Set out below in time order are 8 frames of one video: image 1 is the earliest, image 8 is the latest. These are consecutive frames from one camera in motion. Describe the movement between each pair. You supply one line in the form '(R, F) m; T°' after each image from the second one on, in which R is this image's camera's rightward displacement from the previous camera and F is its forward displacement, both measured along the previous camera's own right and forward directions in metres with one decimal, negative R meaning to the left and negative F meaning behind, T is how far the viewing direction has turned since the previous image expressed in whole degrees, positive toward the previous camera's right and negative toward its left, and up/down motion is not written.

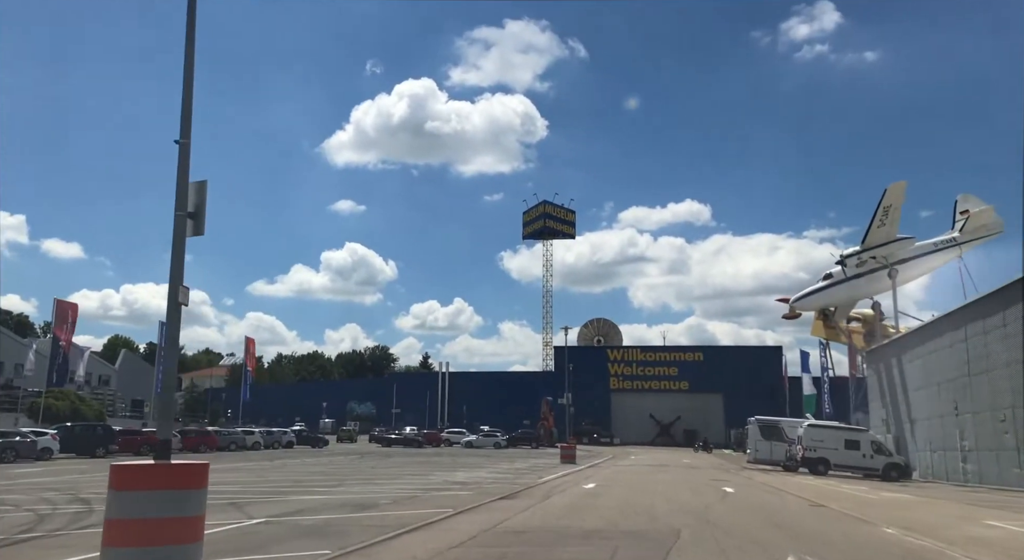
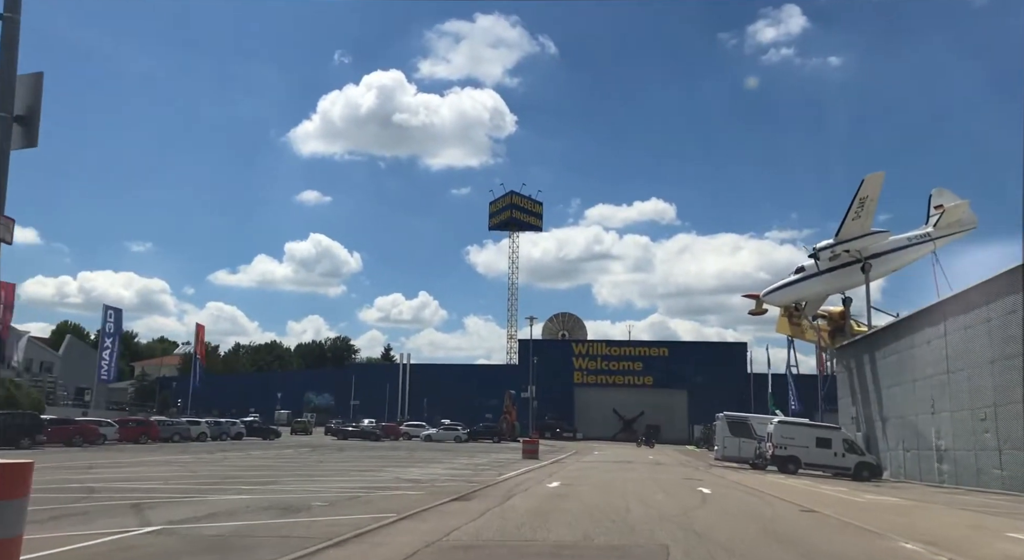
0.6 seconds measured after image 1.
(+0.1, +1.7) m; +2°
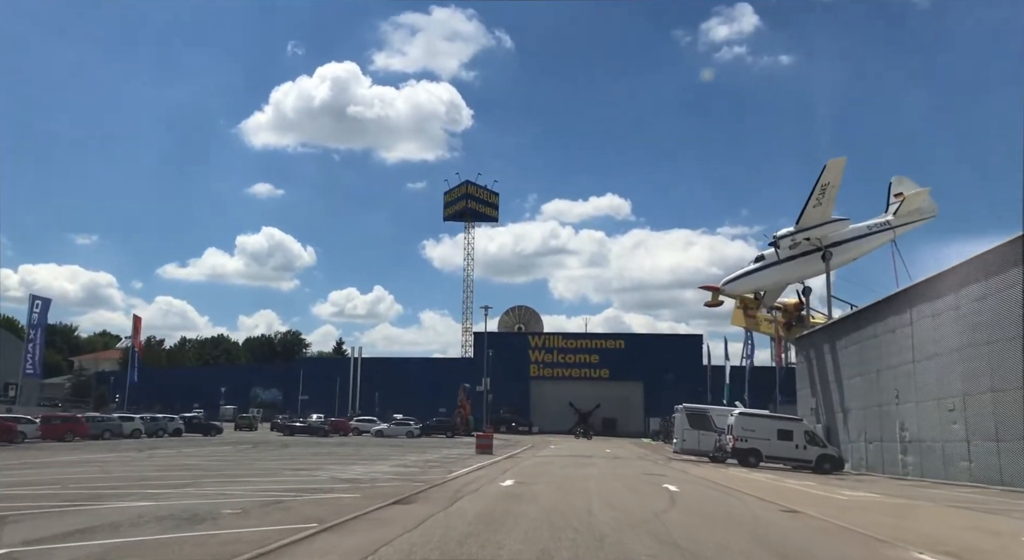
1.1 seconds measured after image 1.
(+0.1, +1.6) m; +3°
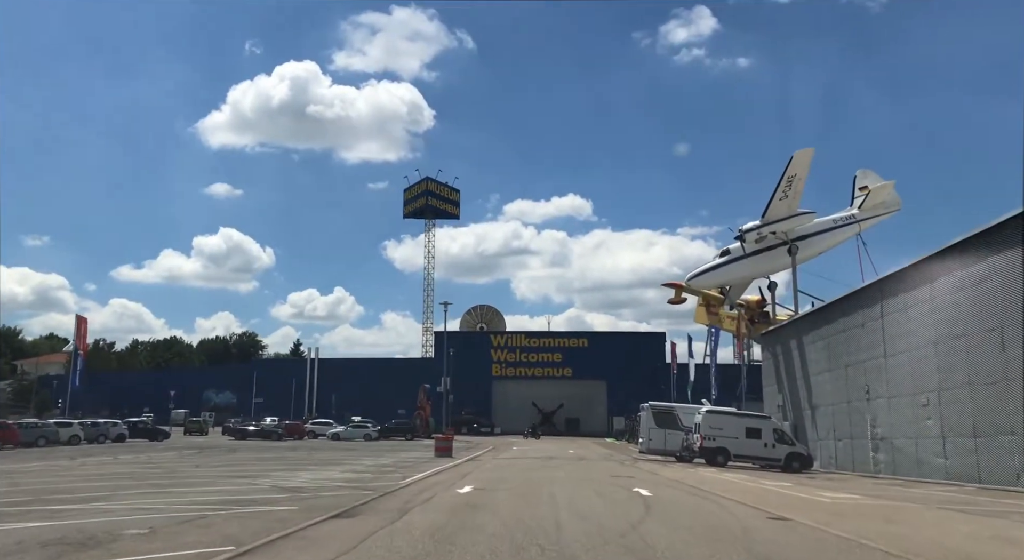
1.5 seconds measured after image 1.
(+0.1, +1.3) m; +2°
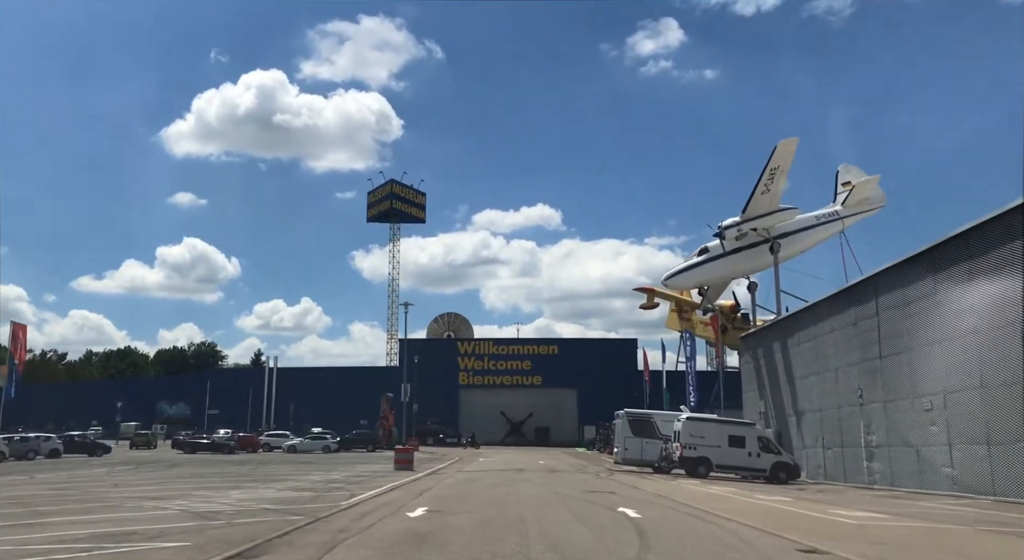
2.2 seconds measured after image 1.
(+0.1, +2.5) m; +2°
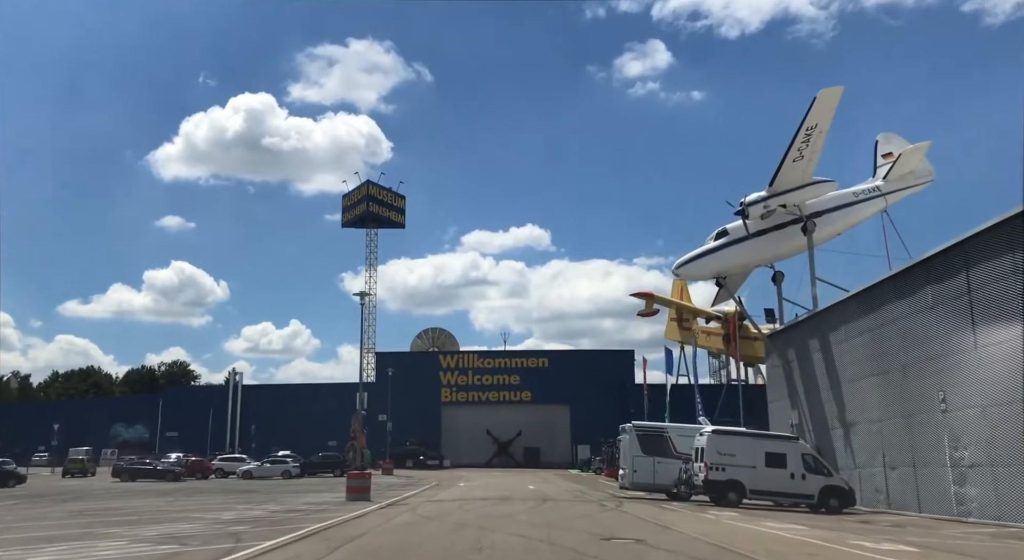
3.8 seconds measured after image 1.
(+0.3, +6.3) m; +1°
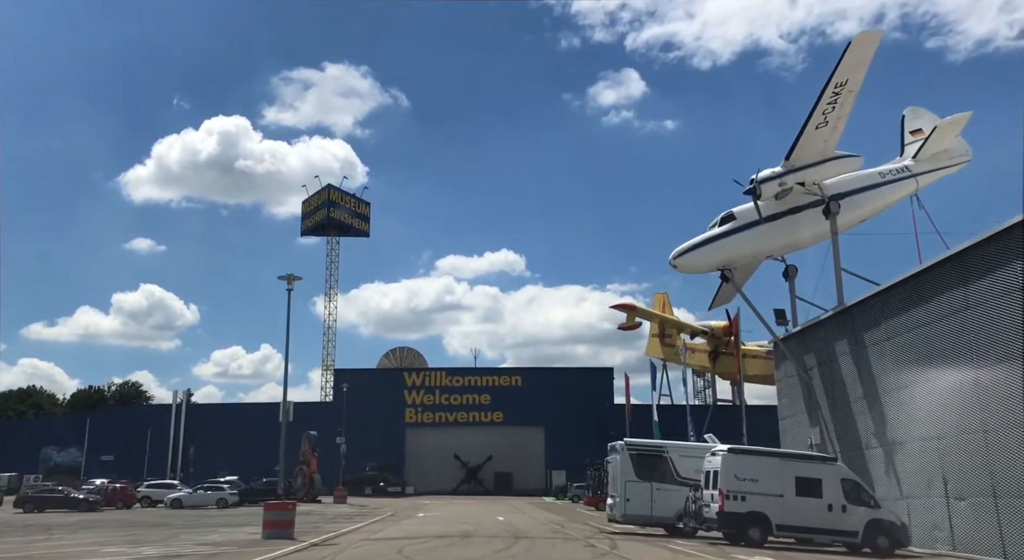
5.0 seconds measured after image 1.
(+0.2, +5.2) m; +2°
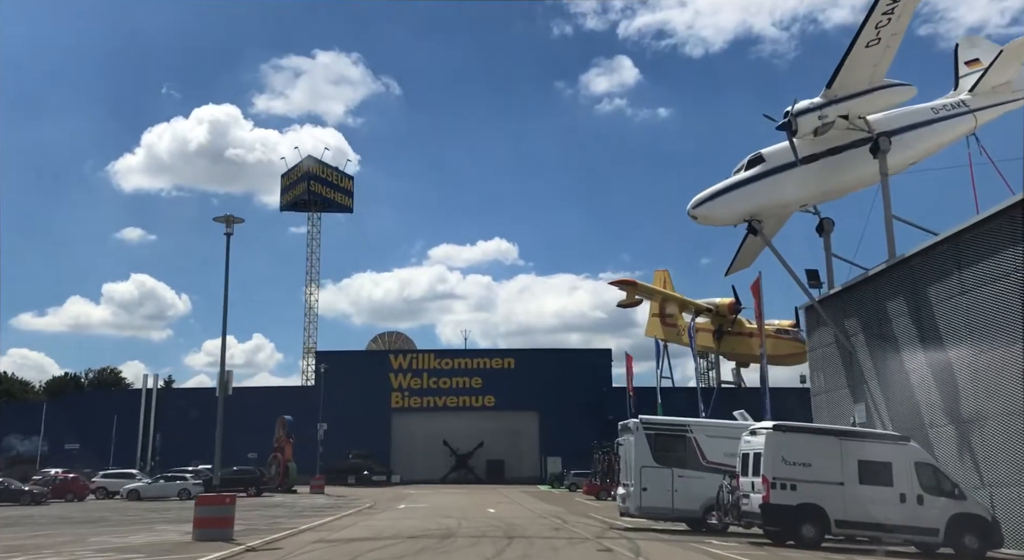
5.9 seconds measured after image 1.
(0.0, +4.0) m; 0°
